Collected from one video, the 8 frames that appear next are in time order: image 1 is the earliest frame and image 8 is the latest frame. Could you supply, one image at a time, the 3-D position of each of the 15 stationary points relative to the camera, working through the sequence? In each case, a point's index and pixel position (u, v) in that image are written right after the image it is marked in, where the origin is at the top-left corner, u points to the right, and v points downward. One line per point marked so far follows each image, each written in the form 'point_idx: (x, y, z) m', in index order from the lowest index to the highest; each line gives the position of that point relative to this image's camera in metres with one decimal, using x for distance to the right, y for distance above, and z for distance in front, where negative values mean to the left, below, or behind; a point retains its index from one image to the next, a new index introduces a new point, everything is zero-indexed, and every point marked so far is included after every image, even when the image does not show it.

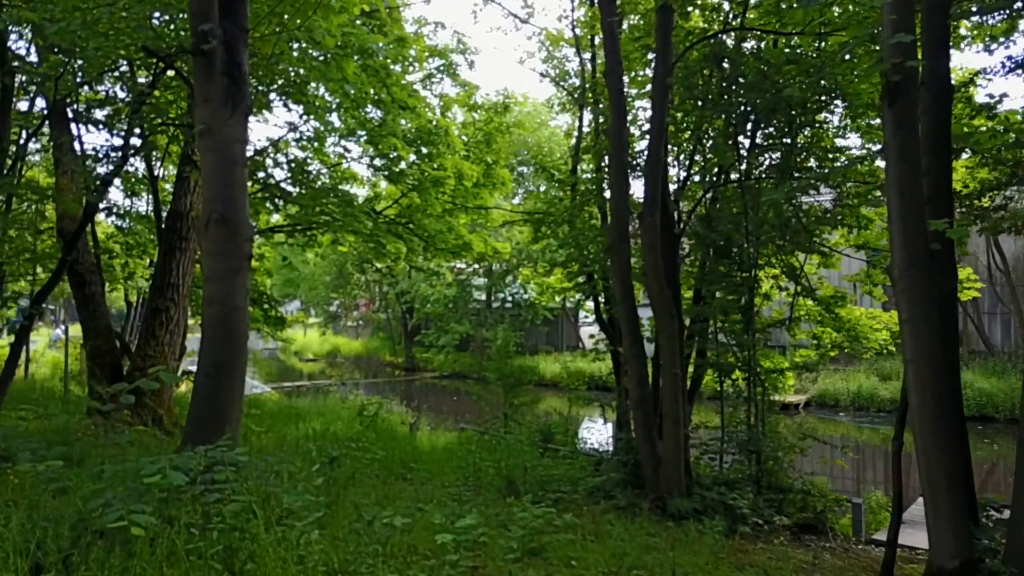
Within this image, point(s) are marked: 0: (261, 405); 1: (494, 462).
0: (-3.8, -1.8, +11.1) m
1: (-0.2, -1.7, +7.2) m
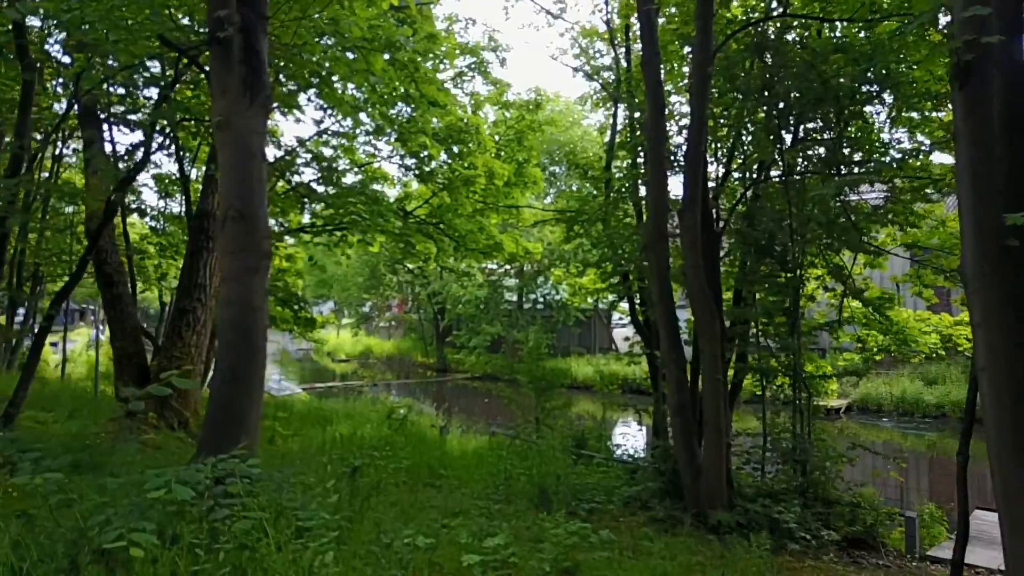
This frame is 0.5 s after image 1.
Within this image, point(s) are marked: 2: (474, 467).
0: (-3.3, -1.8, +11.1) m
1: (+0.1, -1.7, +7.0) m
2: (-0.4, -1.7, +7.1) m
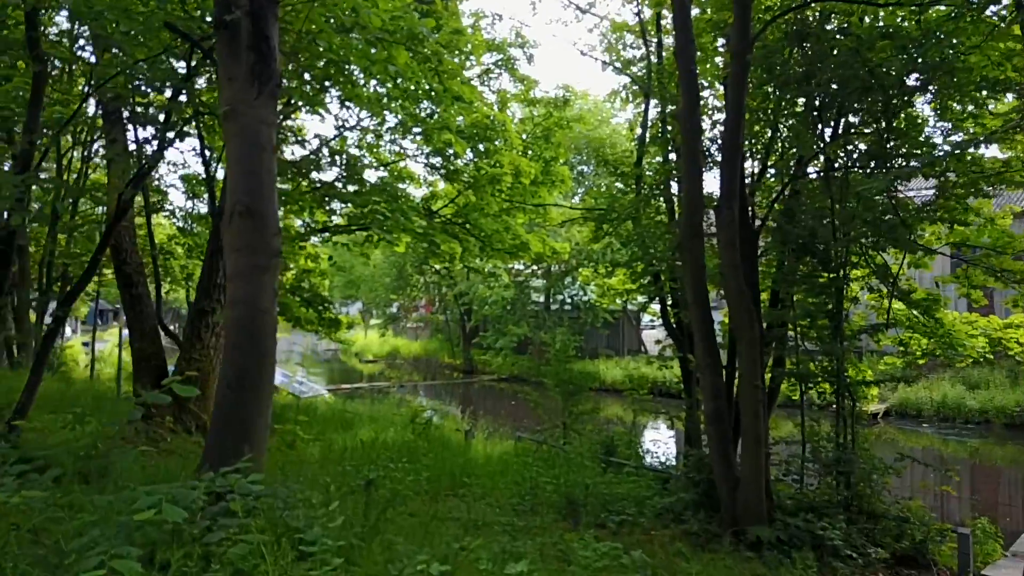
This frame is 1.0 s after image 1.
0: (-2.9, -1.8, +10.9) m
1: (+0.3, -1.7, +6.7) m
2: (-0.1, -1.7, +6.8) m
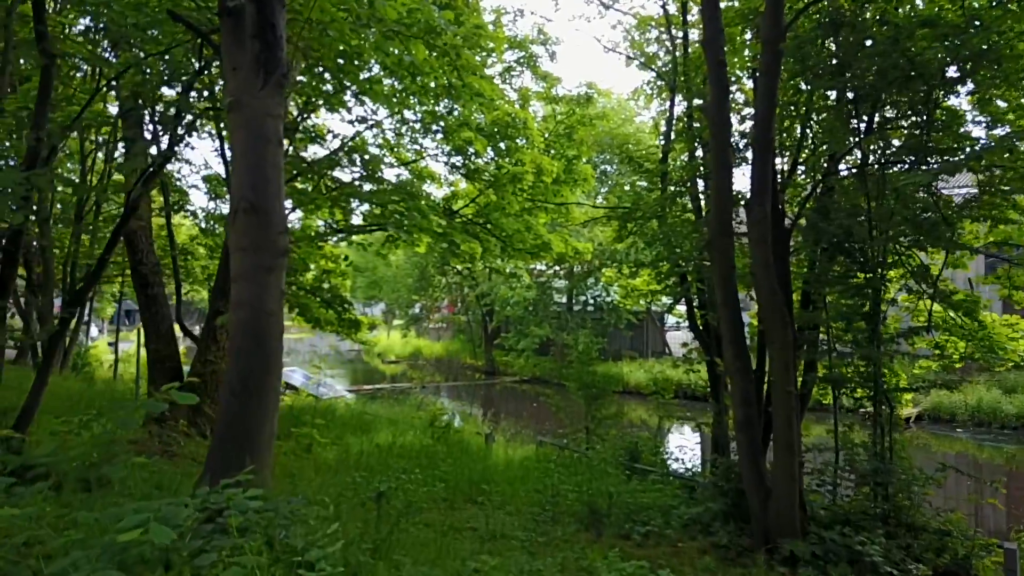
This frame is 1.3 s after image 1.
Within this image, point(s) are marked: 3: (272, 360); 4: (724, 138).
0: (-2.6, -1.8, +10.8) m
1: (+0.5, -1.7, +6.5) m
2: (+0.1, -1.7, +6.6) m
3: (-1.1, -0.3, +3.3) m
4: (+1.6, +1.1, +5.5) m
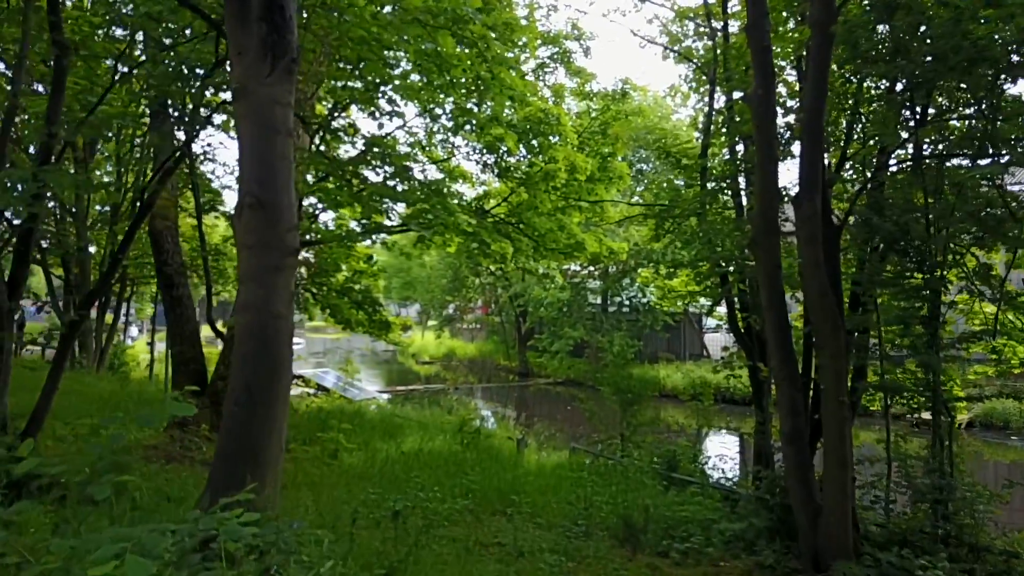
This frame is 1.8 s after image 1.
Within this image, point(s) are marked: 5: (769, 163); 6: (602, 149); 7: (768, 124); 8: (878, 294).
0: (-2.1, -1.8, +10.6) m
1: (+0.8, -1.7, +6.2) m
2: (+0.3, -1.7, +6.3) m
3: (-0.9, -0.3, +3.0) m
4: (+1.8, +1.1, +5.1) m
5: (+1.7, +0.8, +5.1) m
6: (+1.5, +2.3, +12.4) m
7: (+1.8, +1.1, +5.2) m
8: (+3.0, 0.0, +6.0) m
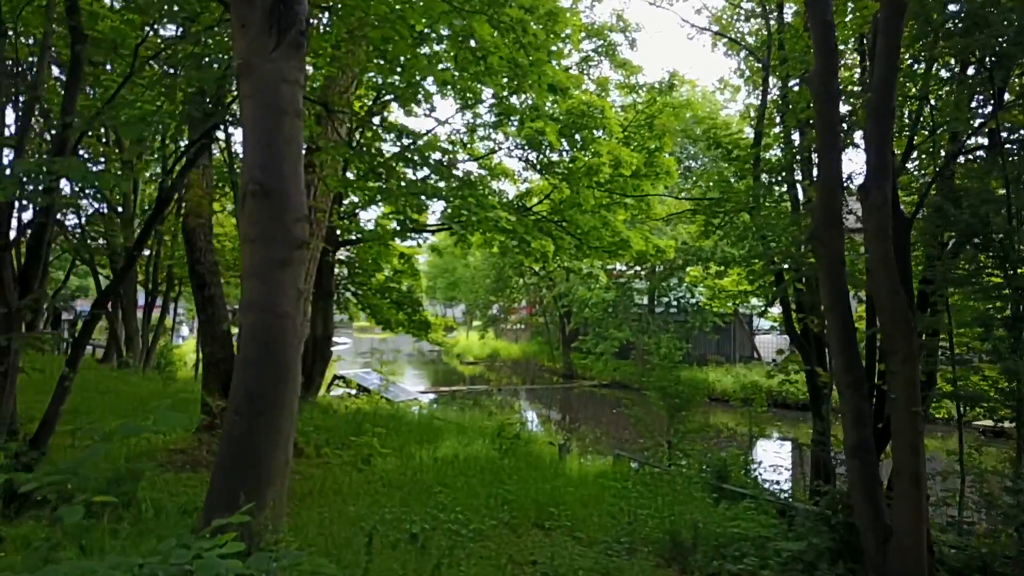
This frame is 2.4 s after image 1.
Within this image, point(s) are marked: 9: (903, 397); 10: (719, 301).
0: (-1.6, -1.8, +10.4) m
1: (+1.1, -1.7, +5.8) m
2: (+0.6, -1.7, +5.9) m
3: (-0.8, -0.3, +2.7) m
4: (+2.0, +1.1, +4.7) m
5: (+2.0, +0.8, +4.6) m
6: (+2.2, +2.3, +11.9) m
7: (+2.0, +1.2, +4.8) m
8: (+3.3, 0.0, +5.5) m
9: (+2.3, -0.6, +4.4) m
10: (+2.7, -0.2, +9.9) m
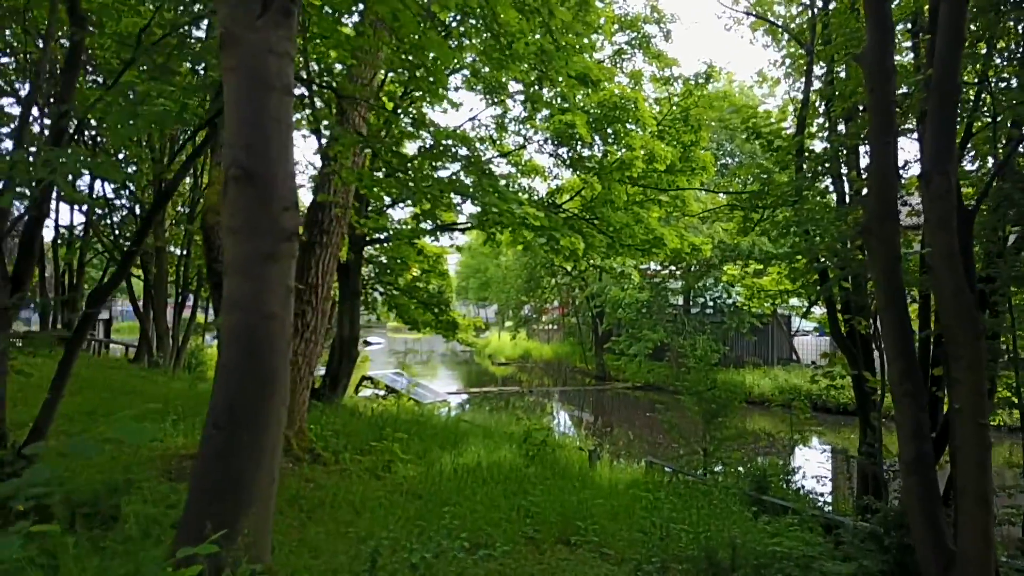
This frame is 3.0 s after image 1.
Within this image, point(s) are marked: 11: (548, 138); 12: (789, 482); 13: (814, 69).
0: (-1.2, -1.8, +10.1) m
1: (+1.3, -1.7, +5.4) m
2: (+0.8, -1.7, +5.6) m
3: (-0.8, -0.3, +2.5) m
4: (+2.2, +1.1, +4.3) m
5: (+2.1, +0.9, +4.2) m
6: (+2.6, +2.3, +11.5) m
7: (+2.2, +1.2, +4.3) m
8: (+3.4, 0.0, +5.0) m
9: (+2.4, -0.6, +3.9) m
10: (+3.1, -0.2, +9.4) m
11: (+0.5, +2.2, +11.1) m
12: (+2.7, -1.9, +7.1) m
13: (+2.9, +2.1, +7.2) m
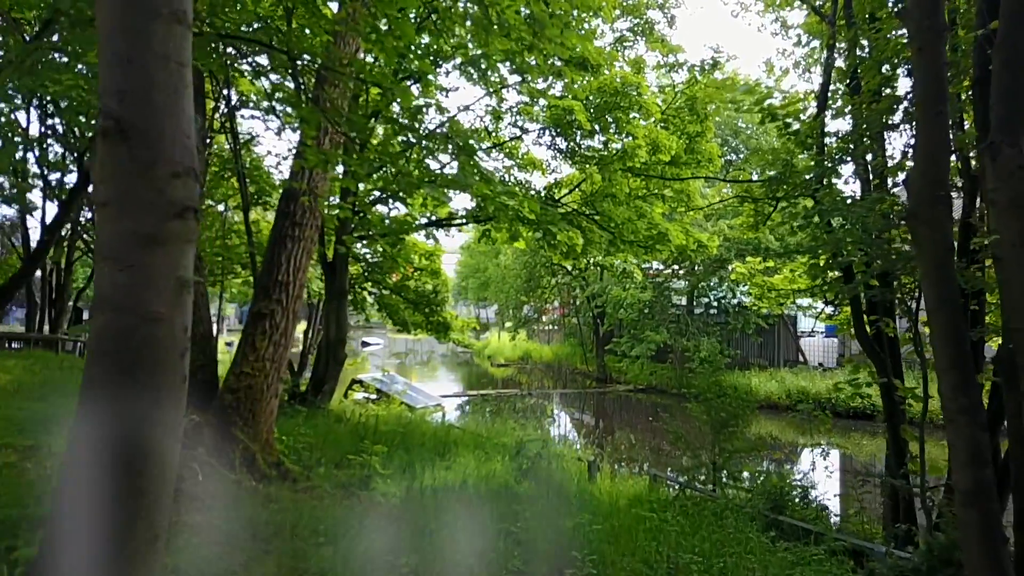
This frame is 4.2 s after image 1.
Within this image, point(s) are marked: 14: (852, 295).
0: (-1.2, -1.8, +9.5) m
1: (+1.2, -1.7, +4.8) m
2: (+0.7, -1.7, +5.0) m
3: (-0.9, -0.3, +1.8) m
4: (+2.1, +1.1, +3.6) m
5: (+2.0, +0.9, +3.6) m
6: (+2.6, +2.3, +10.8) m
7: (+2.1, +1.2, +3.7) m
8: (+3.4, 0.0, +4.4) m
9: (+2.3, -0.6, +3.3) m
10: (+3.0, -0.2, +8.8) m
11: (+0.5, +2.2, +10.4) m
12: (+2.6, -1.8, +6.5) m
13: (+2.9, +2.2, +6.6) m
14: (+2.6, 0.0, +5.7) m
